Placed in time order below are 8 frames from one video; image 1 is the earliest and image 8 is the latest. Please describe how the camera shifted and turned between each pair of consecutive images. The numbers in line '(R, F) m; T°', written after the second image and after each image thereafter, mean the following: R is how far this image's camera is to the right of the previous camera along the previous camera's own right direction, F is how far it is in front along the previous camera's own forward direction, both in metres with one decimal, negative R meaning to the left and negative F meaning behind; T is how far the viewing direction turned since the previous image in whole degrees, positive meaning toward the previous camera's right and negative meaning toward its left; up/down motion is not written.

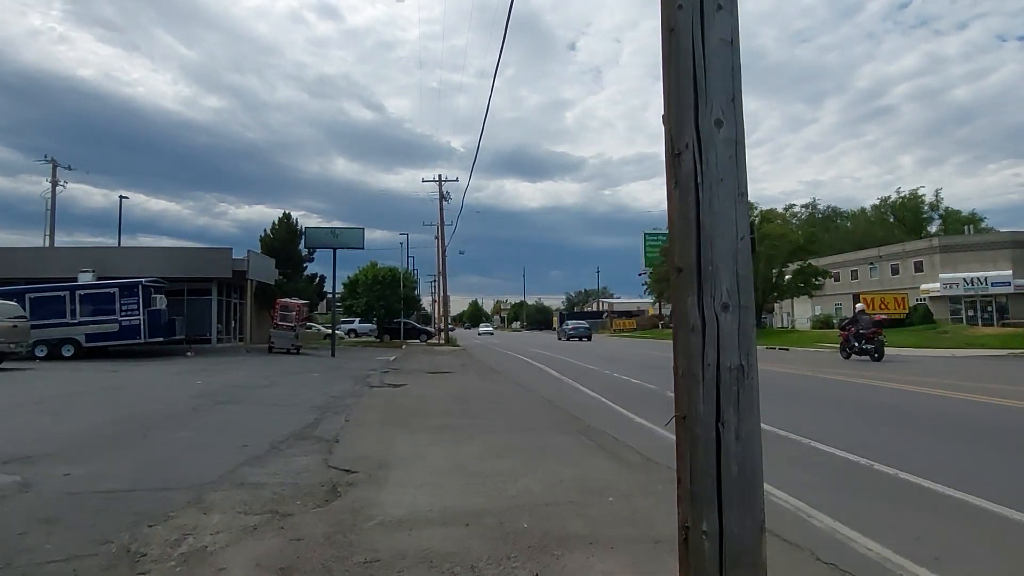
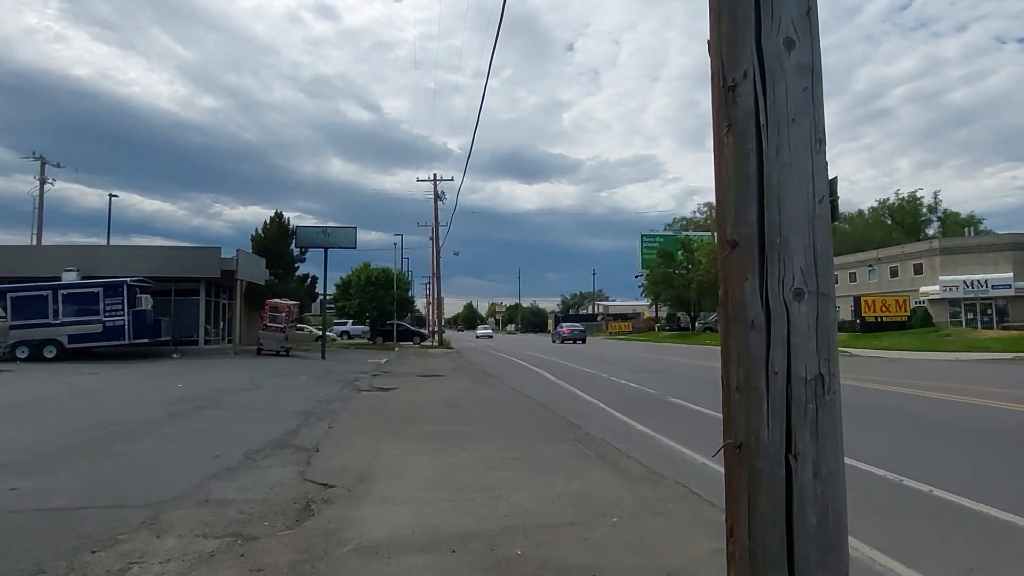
(0.0, +0.7) m; 0°
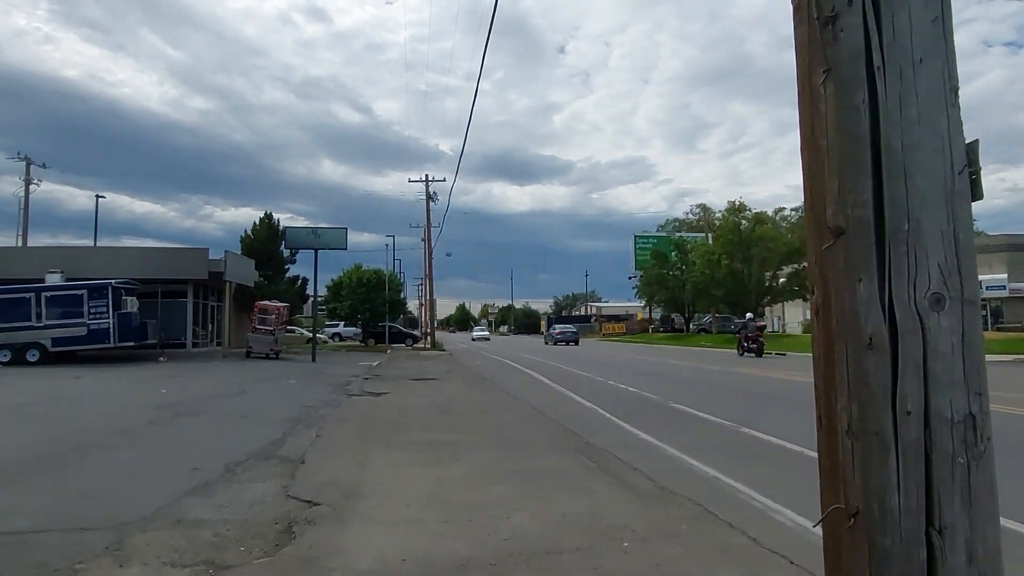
(-0.1, +0.5) m; +1°
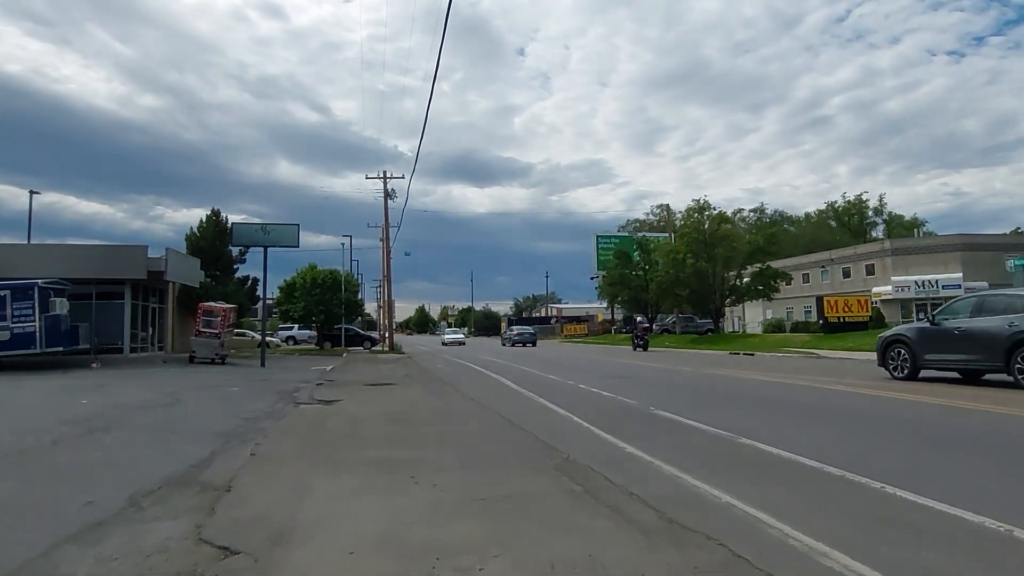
(-0.1, +1.4) m; +3°
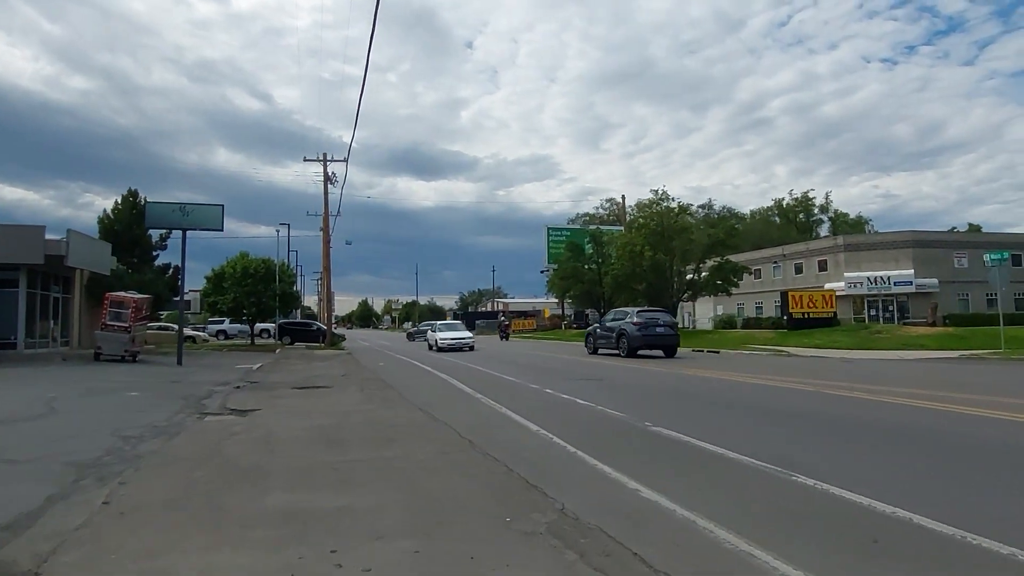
(-0.2, +2.8) m; +4°
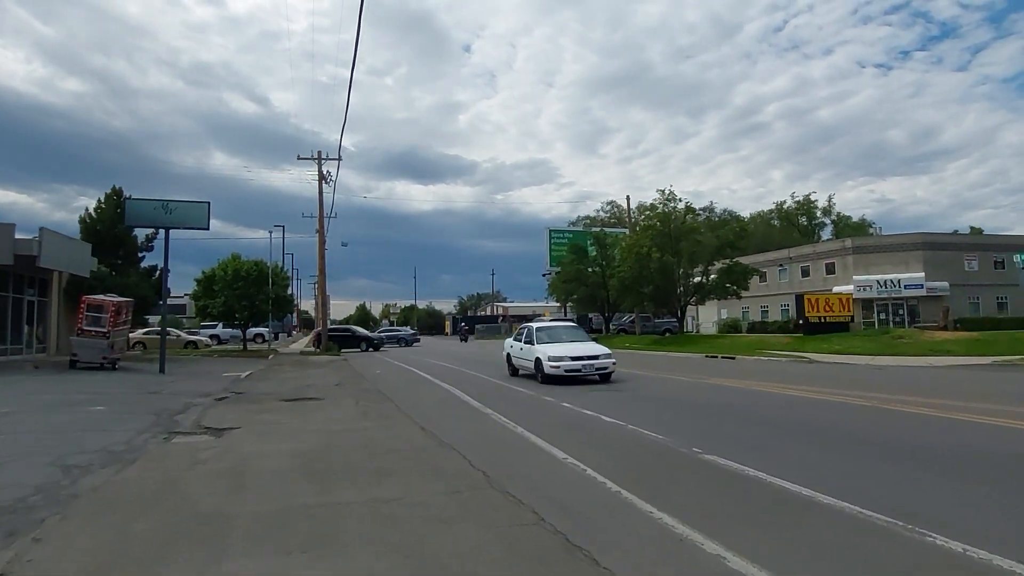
(-0.3, +1.8) m; 0°
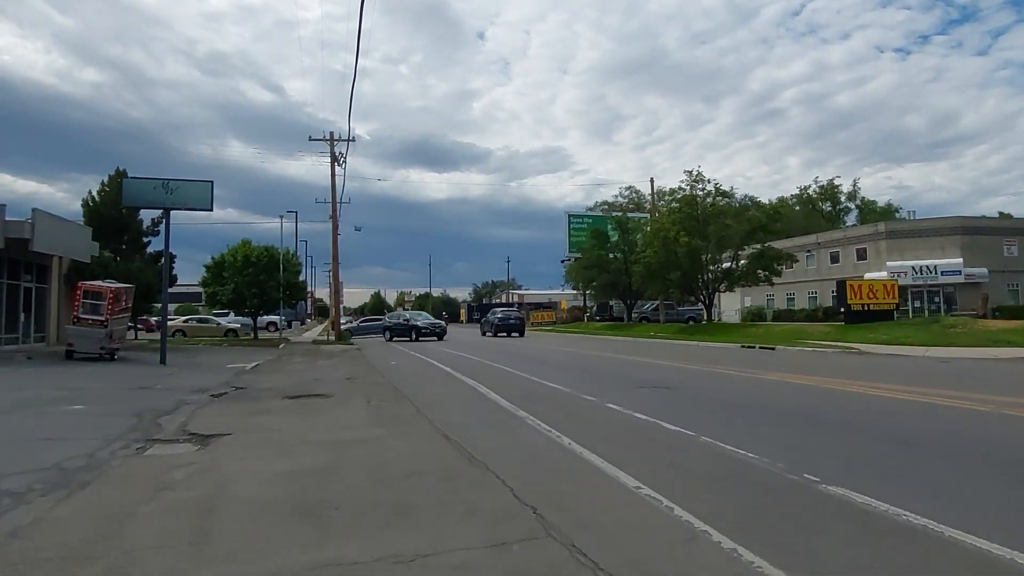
(-0.3, +1.9) m; -1°
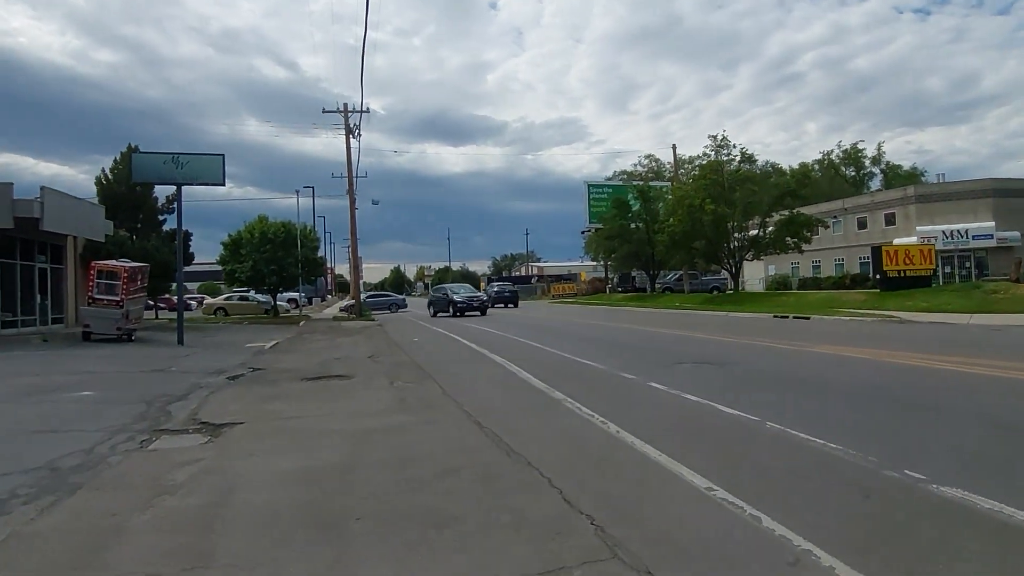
(-0.2, +0.9) m; -1°
